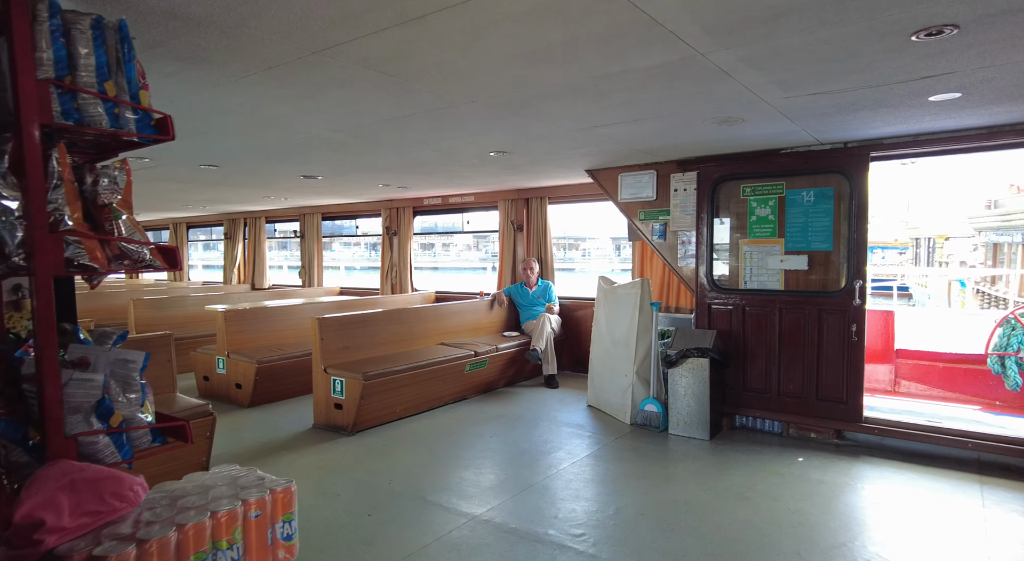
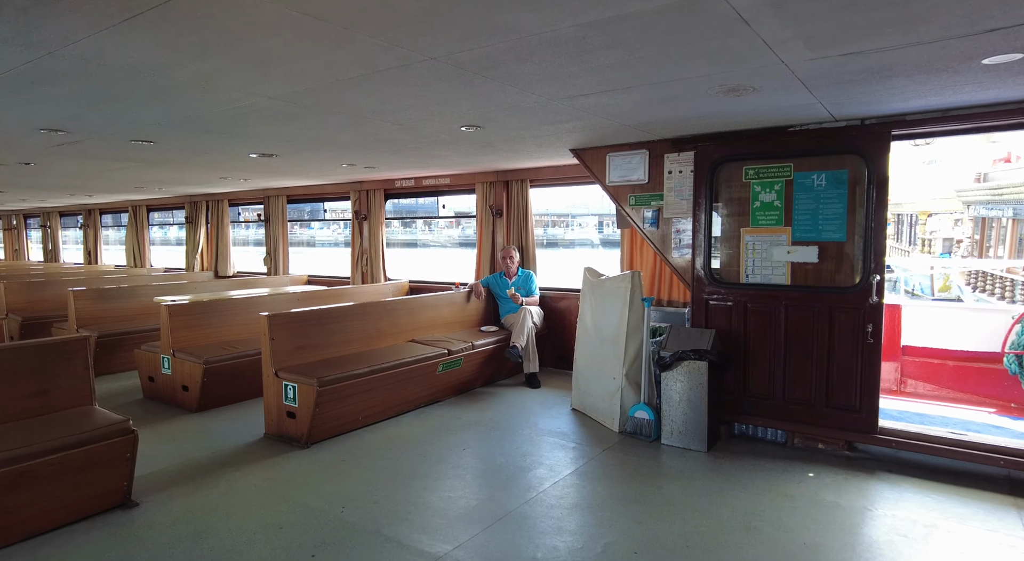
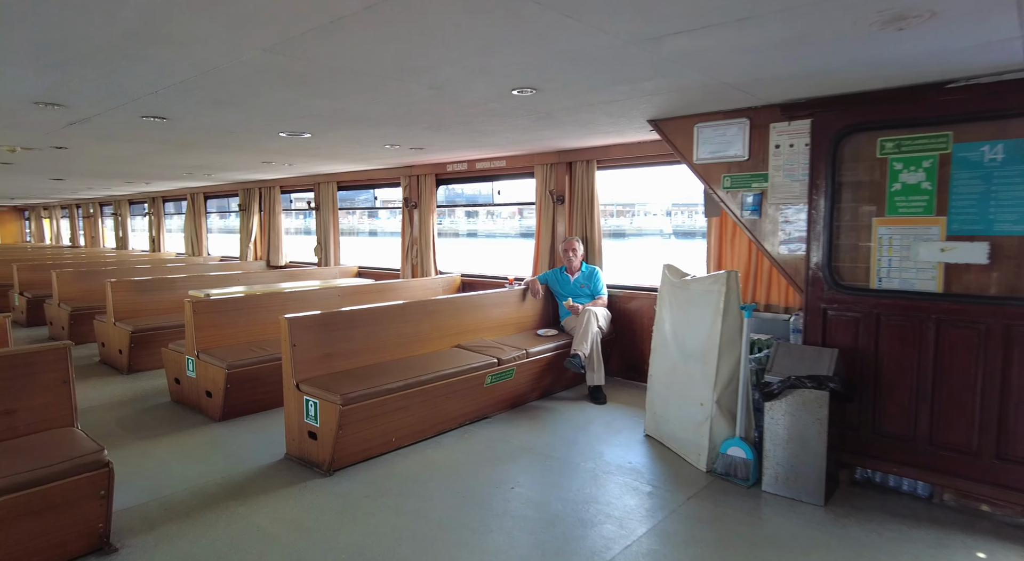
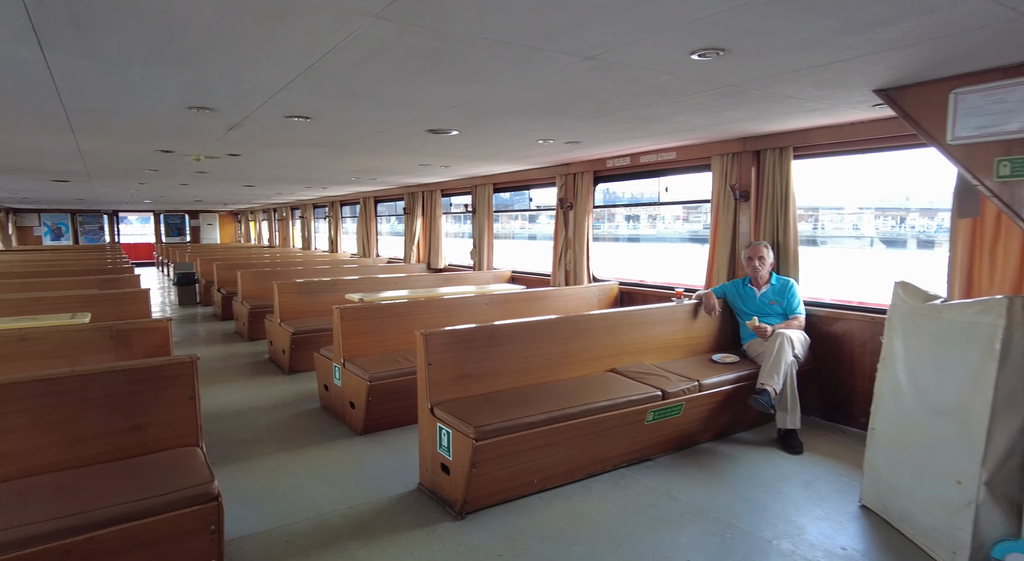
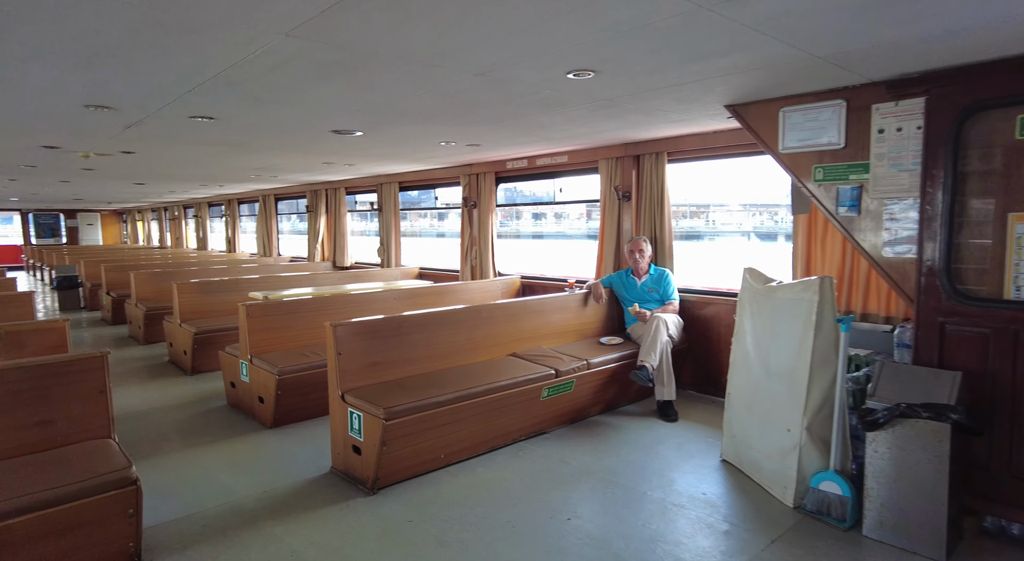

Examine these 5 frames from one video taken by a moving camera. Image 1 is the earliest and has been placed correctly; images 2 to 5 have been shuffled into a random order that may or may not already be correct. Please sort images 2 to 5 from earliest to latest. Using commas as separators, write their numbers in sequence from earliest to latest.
2, 3, 5, 4
